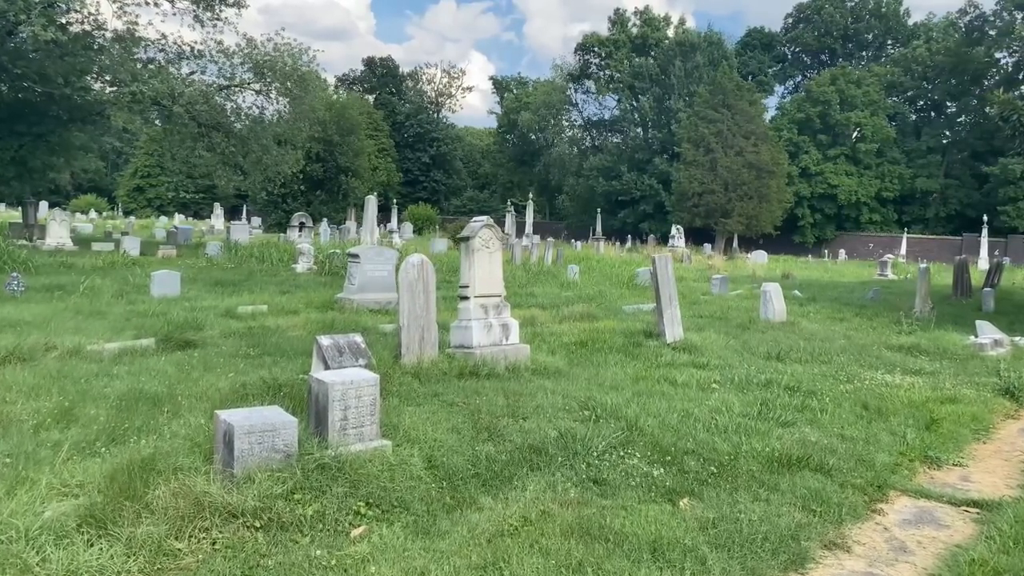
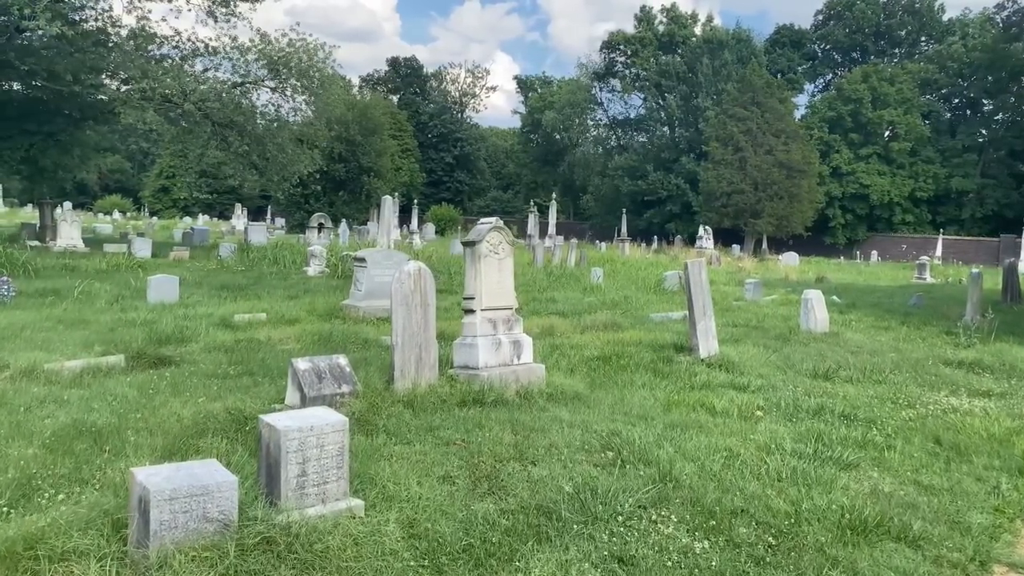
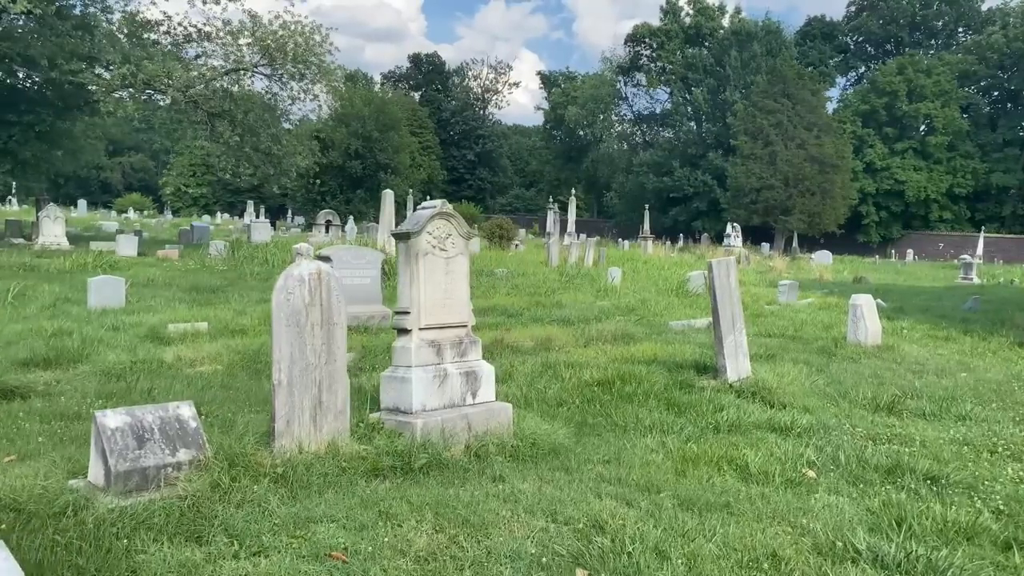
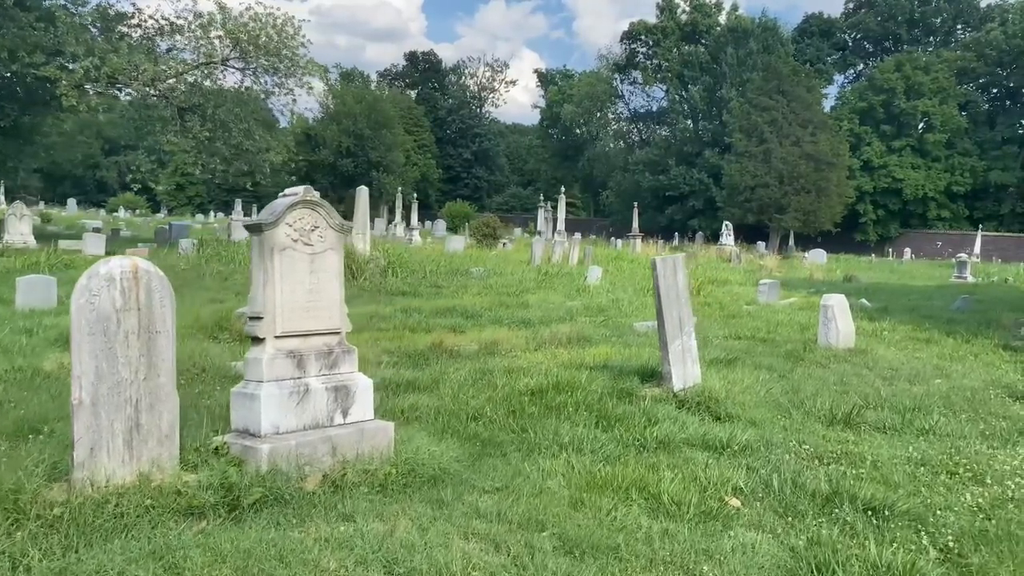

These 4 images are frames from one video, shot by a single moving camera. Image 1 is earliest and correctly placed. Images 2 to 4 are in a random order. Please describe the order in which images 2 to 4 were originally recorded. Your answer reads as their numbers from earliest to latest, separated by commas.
2, 3, 4
